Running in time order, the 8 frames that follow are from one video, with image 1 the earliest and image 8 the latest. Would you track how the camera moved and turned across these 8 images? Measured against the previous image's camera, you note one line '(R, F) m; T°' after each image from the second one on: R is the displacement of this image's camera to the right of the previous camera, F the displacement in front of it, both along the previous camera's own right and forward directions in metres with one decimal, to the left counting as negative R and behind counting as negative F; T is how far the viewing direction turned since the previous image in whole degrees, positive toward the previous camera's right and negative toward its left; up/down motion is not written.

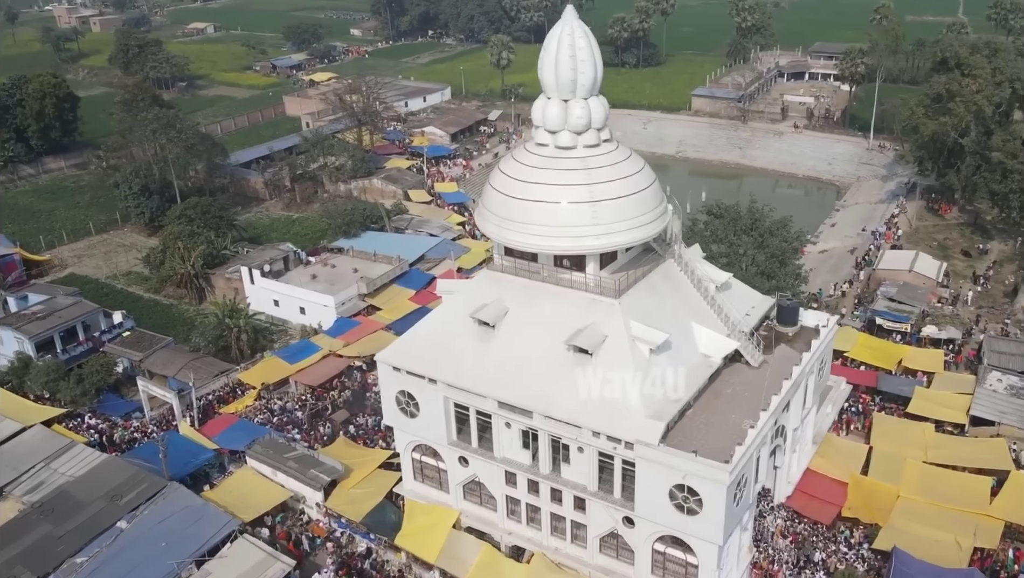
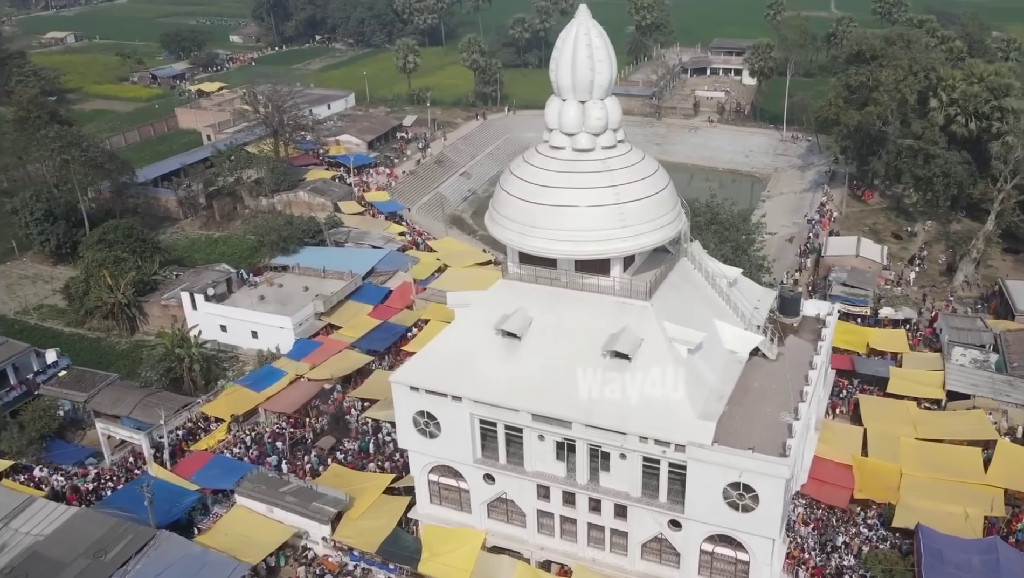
(-3.7, +0.8) m; +8°
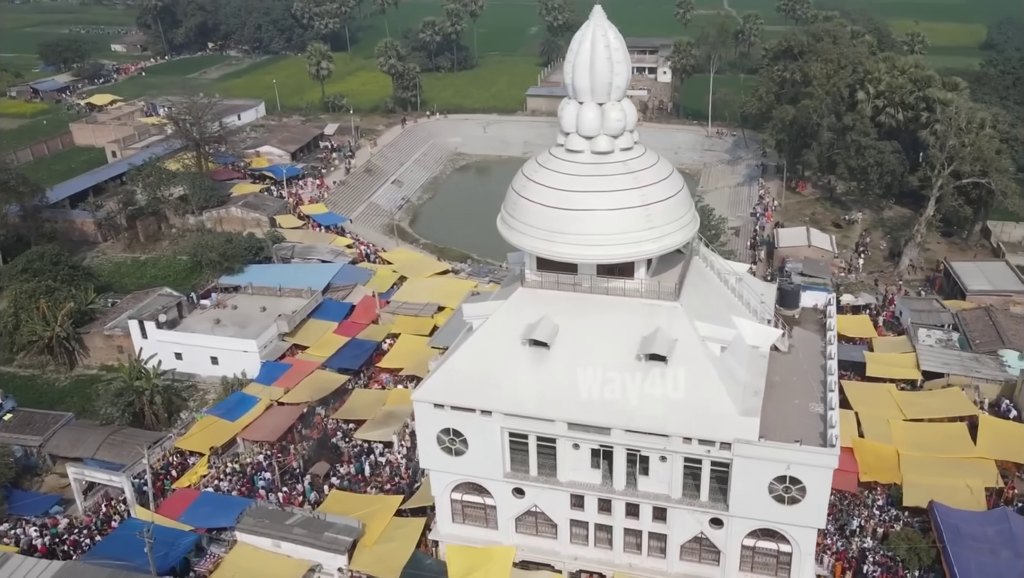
(-3.4, +0.7) m; +7°
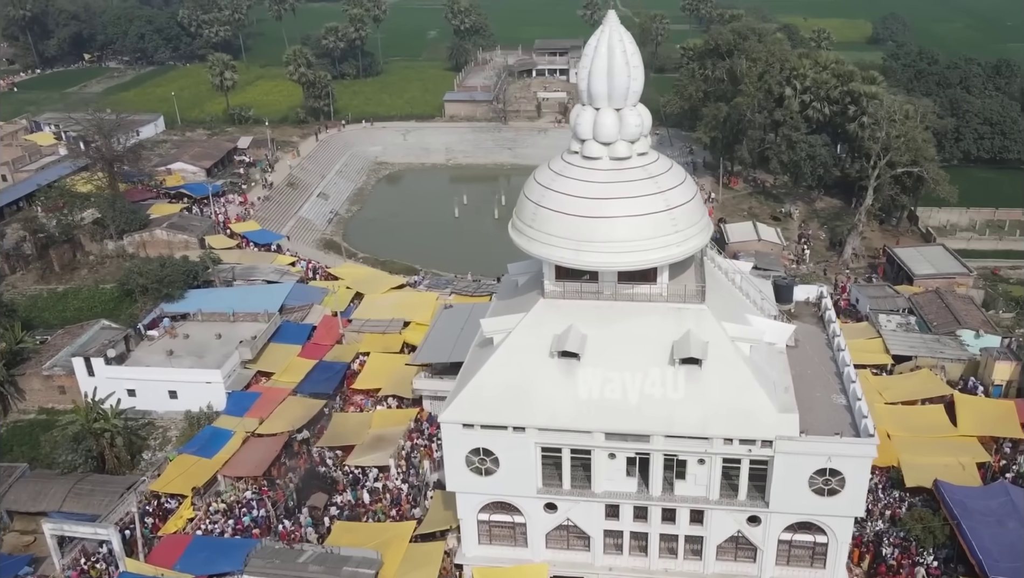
(-3.5, +0.7) m; +8°
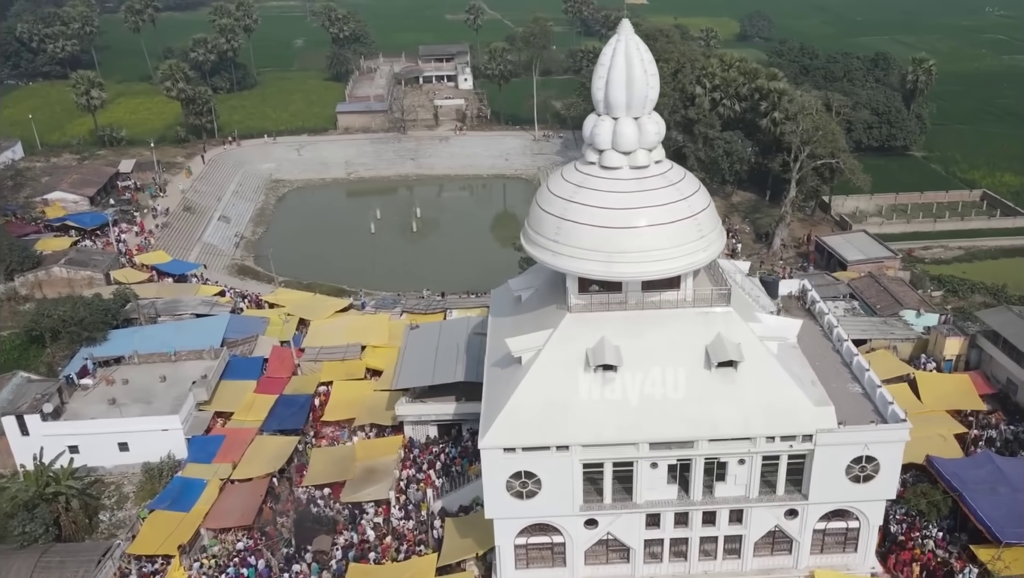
(-4.2, +0.9) m; +10°
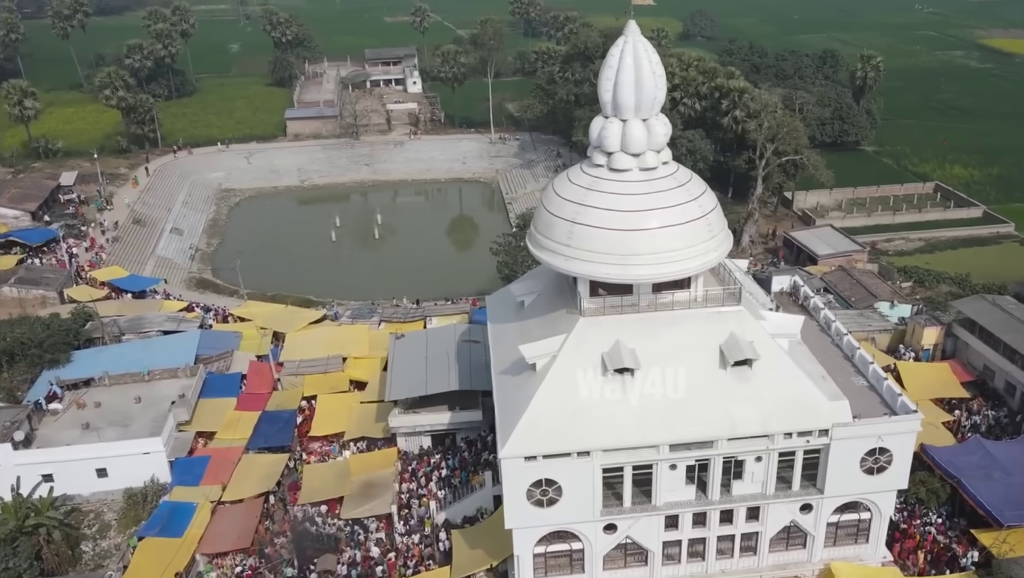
(-1.9, +0.4) m; +4°
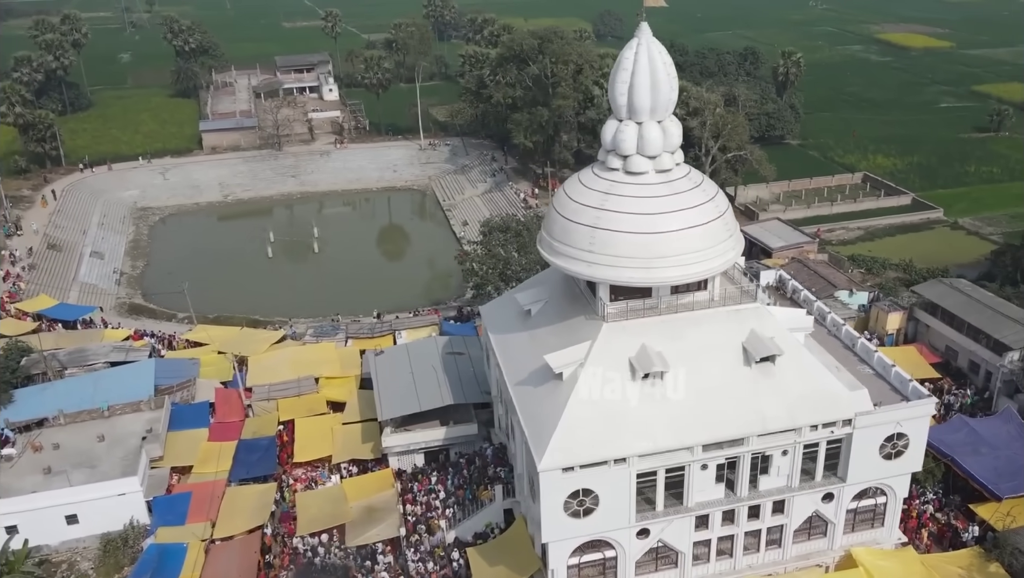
(-3.1, +0.7) m; +7°
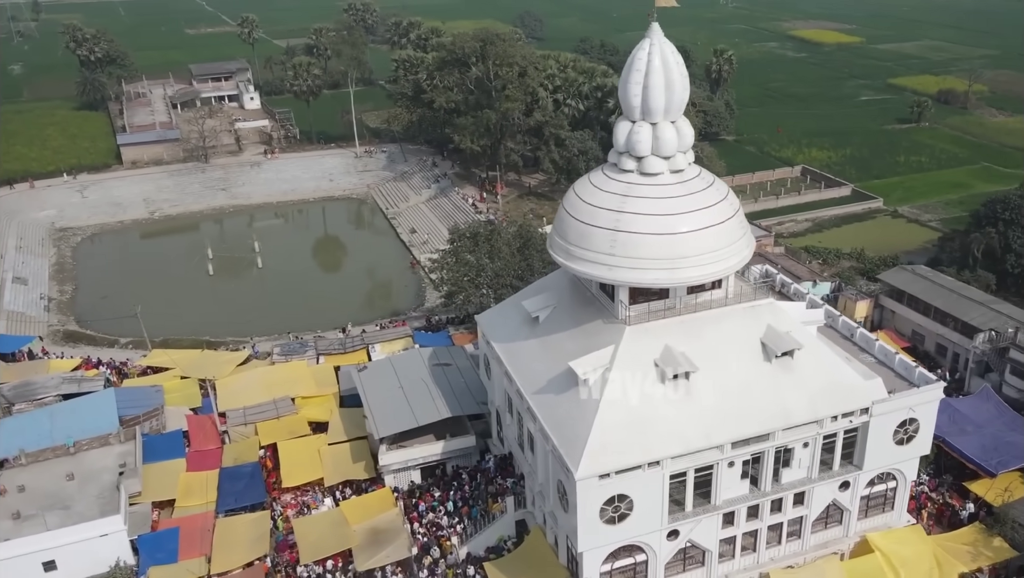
(-2.8, +0.7) m; +6°
